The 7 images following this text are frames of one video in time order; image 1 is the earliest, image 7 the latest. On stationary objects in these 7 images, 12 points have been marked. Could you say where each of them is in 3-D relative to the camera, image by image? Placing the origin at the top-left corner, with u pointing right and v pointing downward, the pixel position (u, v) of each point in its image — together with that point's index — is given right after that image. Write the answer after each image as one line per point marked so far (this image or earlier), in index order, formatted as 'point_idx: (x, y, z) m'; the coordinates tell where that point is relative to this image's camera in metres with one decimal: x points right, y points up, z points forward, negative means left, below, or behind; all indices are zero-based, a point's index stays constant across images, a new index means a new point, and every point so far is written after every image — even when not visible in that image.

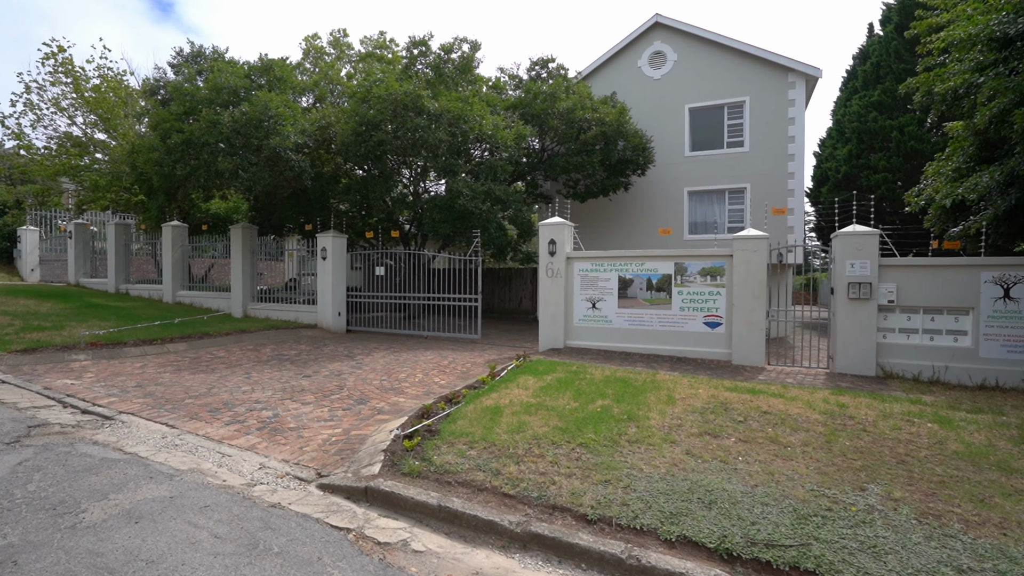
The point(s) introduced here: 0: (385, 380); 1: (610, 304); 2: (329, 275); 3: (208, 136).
0: (-2.2, -1.6, +8.4) m
1: (+2.3, -0.4, +11.4) m
2: (-5.5, +0.4, +14.7) m
3: (-8.2, +4.1, +13.1) m
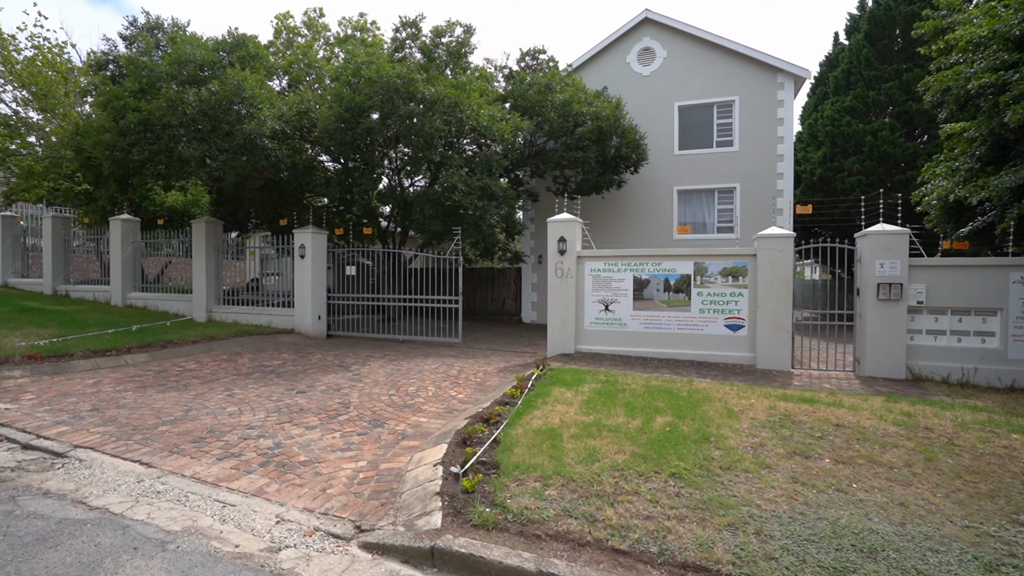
0: (-1.7, -1.6, +7.3) m
1: (+2.5, -0.4, +10.6) m
2: (-5.6, +0.4, +13.4) m
3: (-8.1, +4.1, +11.6) m
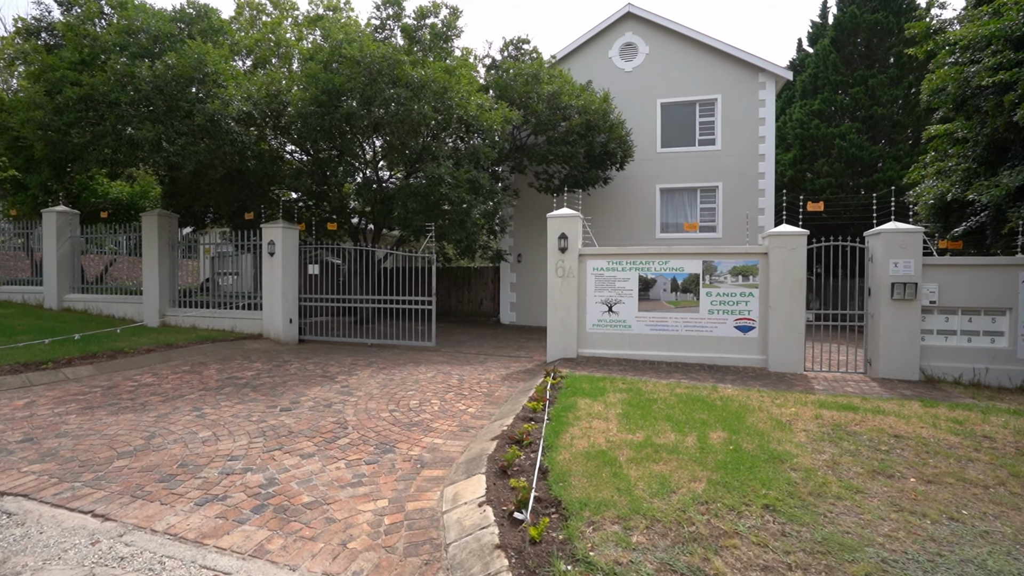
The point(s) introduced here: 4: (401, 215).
0: (-1.5, -1.6, +6.4) m
1: (+2.4, -0.4, +10.1) m
2: (-5.9, +0.3, +12.1) m
3: (-8.2, +4.1, +10.1) m
4: (-2.9, +1.9, +12.8) m
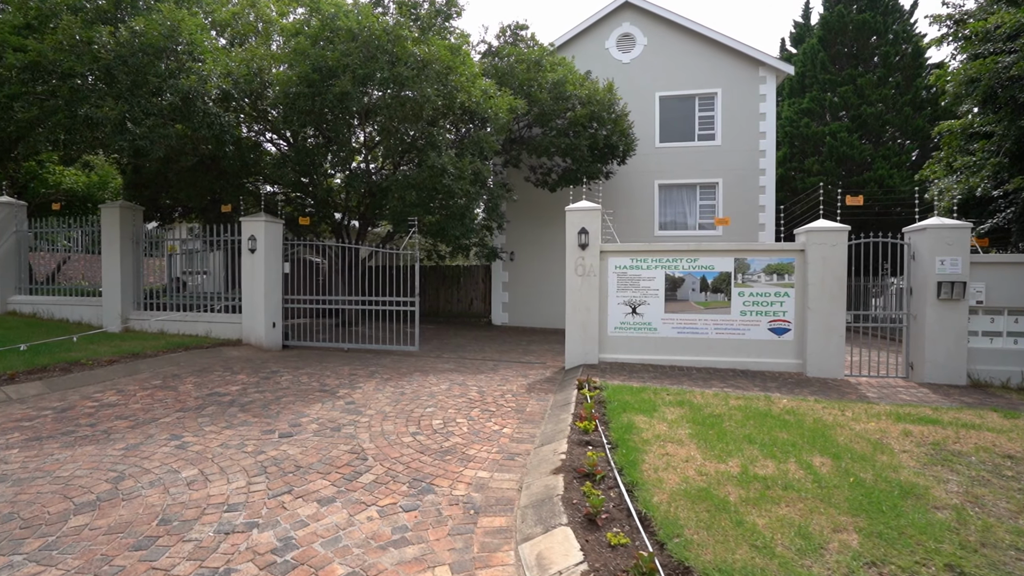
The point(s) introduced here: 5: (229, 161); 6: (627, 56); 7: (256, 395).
0: (-1.0, -1.6, +5.4) m
1: (+2.7, -0.4, +9.3) m
2: (-5.7, +0.3, +10.8) m
3: (-7.9, +4.1, +8.7) m
4: (-2.8, +1.9, +11.7) m
5: (-6.7, +3.1, +11.5) m
6: (+4.4, +8.9, +18.7) m
7: (-3.5, -1.5, +6.7) m
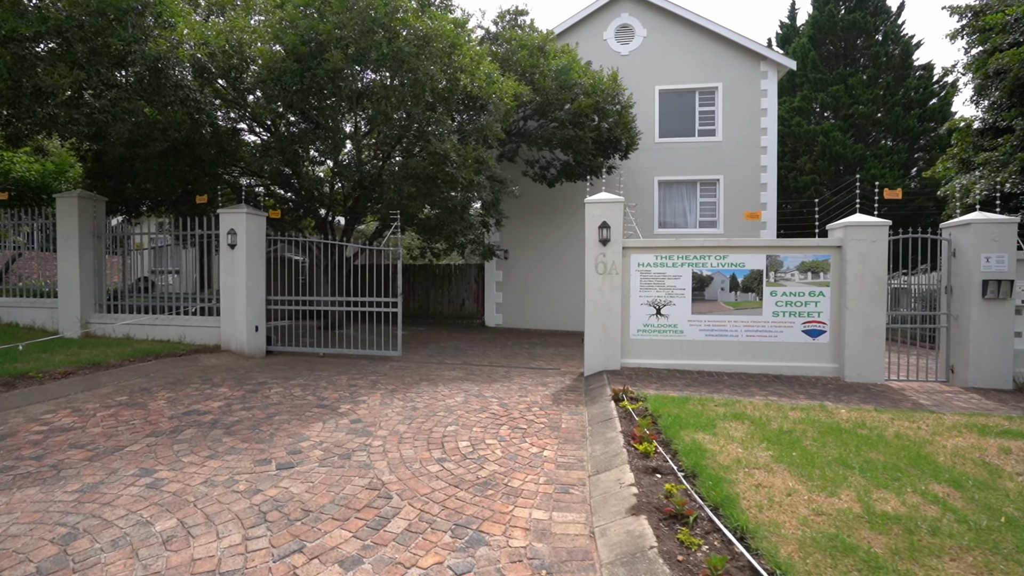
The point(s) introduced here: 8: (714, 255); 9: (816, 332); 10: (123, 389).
0: (-0.6, -1.6, +4.5) m
1: (+3.0, -0.4, +8.5) m
2: (-5.5, +0.3, +9.7) m
3: (-7.6, +4.1, +7.6) m
4: (-2.7, +1.9, +10.7) m
5: (-6.6, +3.1, +10.3) m
6: (+4.2, +8.9, +18.0) m
7: (-3.1, -1.4, +5.7) m
8: (+3.5, +0.6, +8.4) m
9: (+5.2, -0.8, +8.3) m
10: (-5.1, -1.3, +6.4) m
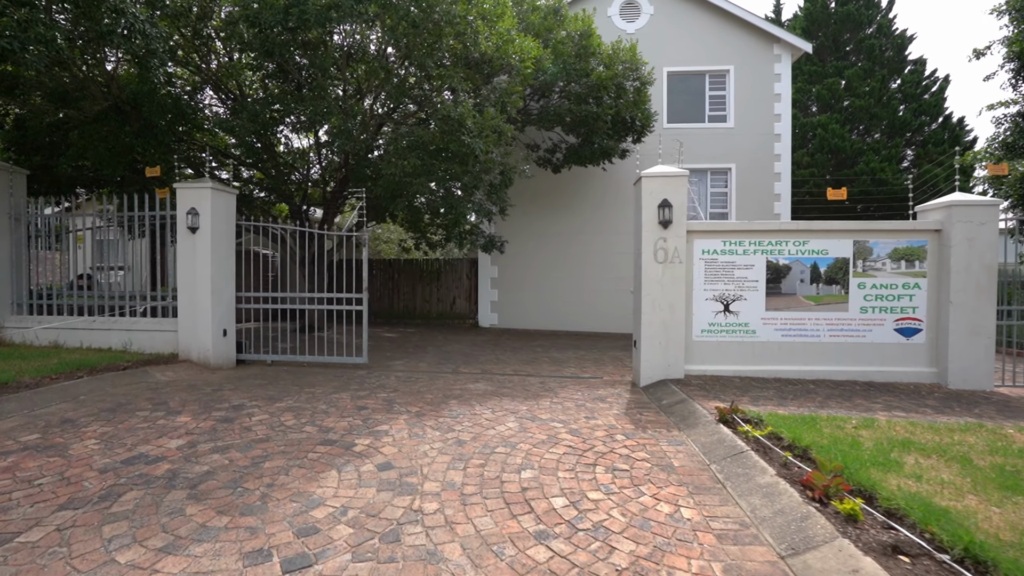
0: (+0.3, -1.5, +2.8) m
1: (+3.5, -0.2, +7.1) m
2: (-5.0, +0.4, +7.8) m
3: (-7.0, +4.2, +5.5) m
4: (-2.2, +2.0, +9.0) m
5: (-6.1, +3.1, +8.3) m
6: (+4.1, +9.0, +16.7) m
7: (-2.4, -1.3, +3.9) m
8: (+4.1, +0.7, +7.0) m
9: (+5.8, -0.6, +7.0) m
10: (-4.4, -1.2, +4.5) m
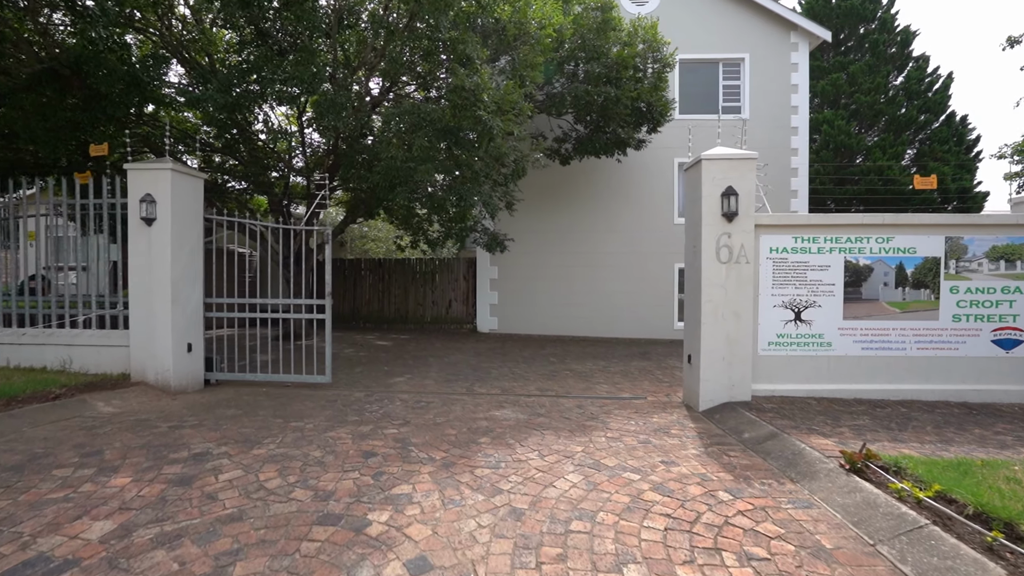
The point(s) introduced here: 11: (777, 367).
0: (+0.8, -1.5, +1.6) m
1: (+3.9, -0.3, +6.0) m
2: (-4.6, +0.4, +6.4) m
3: (-6.5, +4.1, +4.0) m
4: (-1.9, +2.0, +7.6) m
5: (-5.8, +3.1, +6.8) m
6: (+4.2, +8.9, +15.6) m
7: (-1.9, -1.4, +2.5) m
8: (+4.5, +0.7, +6.0) m
9: (+6.2, -0.7, +6.0) m
10: (-3.9, -1.3, +3.1) m
11: (+3.3, -1.0, +6.0) m
